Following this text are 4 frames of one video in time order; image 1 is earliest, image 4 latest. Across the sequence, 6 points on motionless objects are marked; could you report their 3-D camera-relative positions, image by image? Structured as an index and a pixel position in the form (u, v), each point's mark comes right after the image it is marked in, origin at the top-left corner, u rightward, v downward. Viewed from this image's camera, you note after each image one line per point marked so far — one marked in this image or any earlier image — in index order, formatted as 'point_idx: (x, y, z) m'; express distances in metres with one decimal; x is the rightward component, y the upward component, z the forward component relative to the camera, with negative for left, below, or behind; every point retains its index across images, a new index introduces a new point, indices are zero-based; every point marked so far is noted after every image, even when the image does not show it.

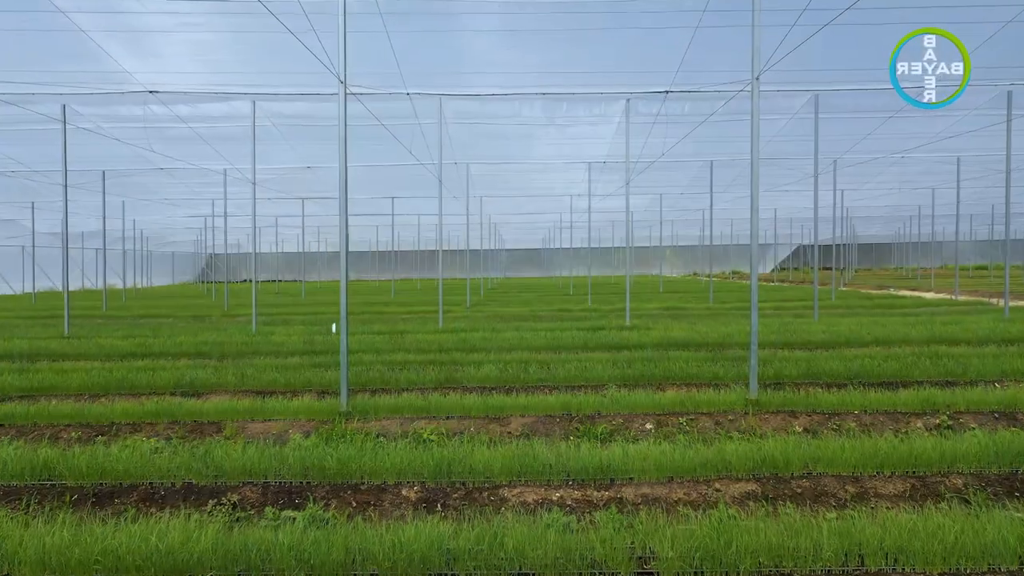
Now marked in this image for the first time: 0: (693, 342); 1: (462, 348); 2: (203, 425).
0: (+2.5, -0.7, +11.5) m
1: (-0.6, -0.8, +11.4) m
2: (-2.4, -1.1, +6.6) m
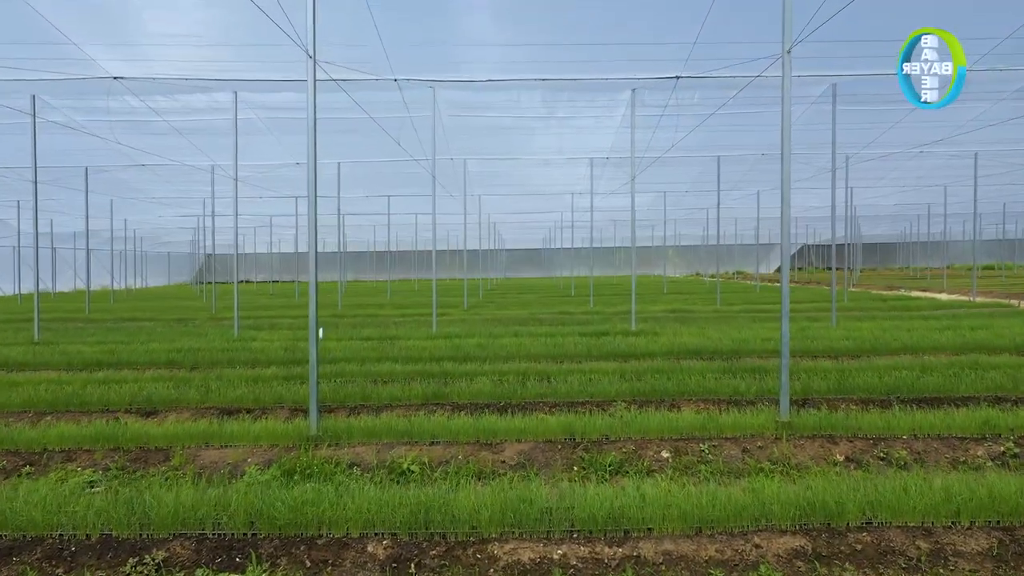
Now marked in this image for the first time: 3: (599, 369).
0: (+2.5, -0.8, +10.6) m
1: (-0.7, -0.9, +10.5) m
2: (-2.5, -1.1, +5.7) m
3: (+0.9, -0.8, +8.8) m
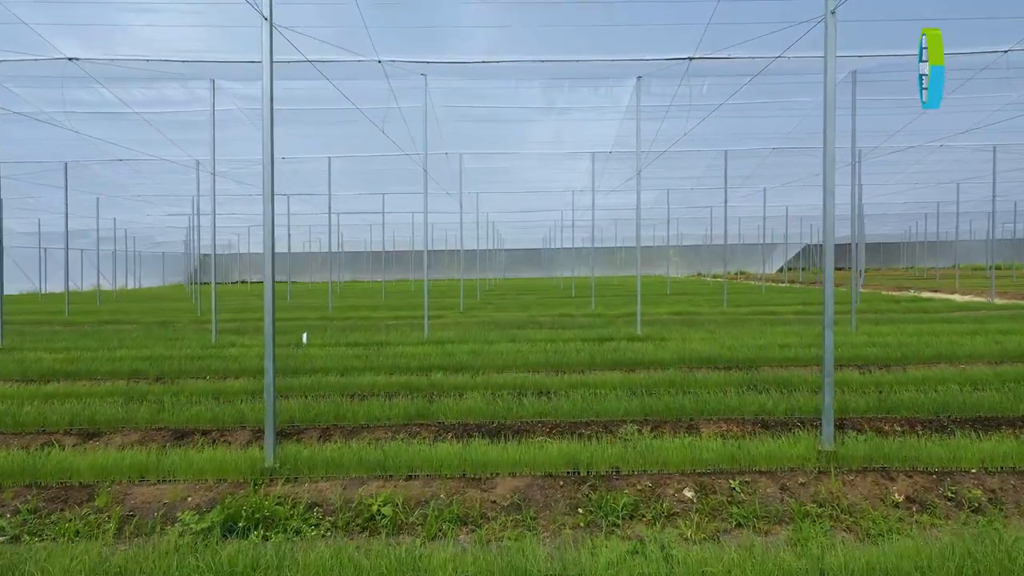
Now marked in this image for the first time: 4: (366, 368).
0: (+2.4, -0.8, +9.7) m
1: (-0.7, -0.9, +9.6) m
2: (-2.5, -1.1, +4.8) m
3: (+0.9, -0.9, +7.9) m
4: (-1.7, -0.9, +9.5) m
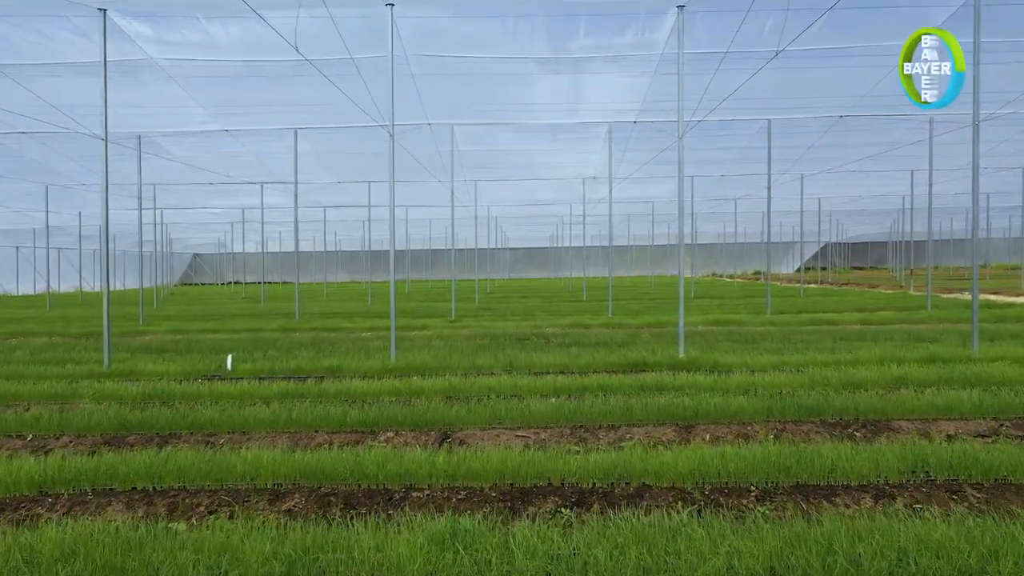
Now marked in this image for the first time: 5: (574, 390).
0: (+2.4, -0.9, +6.2) m
1: (-0.8, -1.0, +6.2) m
2: (-2.6, -1.2, +1.4) m
3: (+0.8, -0.9, +4.4) m
4: (-1.7, -1.0, +6.1) m
5: (+0.5, -0.9, +7.4) m
